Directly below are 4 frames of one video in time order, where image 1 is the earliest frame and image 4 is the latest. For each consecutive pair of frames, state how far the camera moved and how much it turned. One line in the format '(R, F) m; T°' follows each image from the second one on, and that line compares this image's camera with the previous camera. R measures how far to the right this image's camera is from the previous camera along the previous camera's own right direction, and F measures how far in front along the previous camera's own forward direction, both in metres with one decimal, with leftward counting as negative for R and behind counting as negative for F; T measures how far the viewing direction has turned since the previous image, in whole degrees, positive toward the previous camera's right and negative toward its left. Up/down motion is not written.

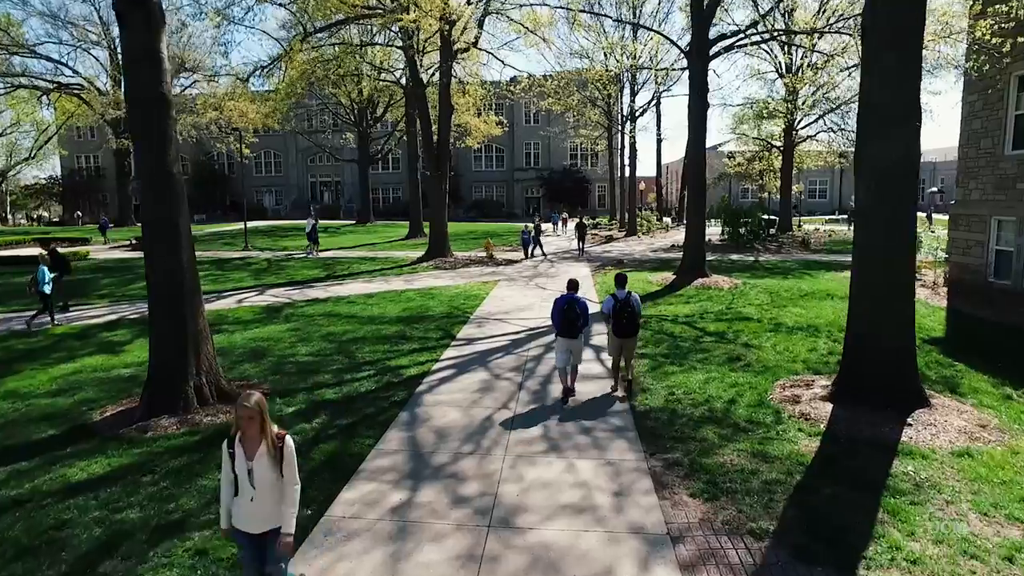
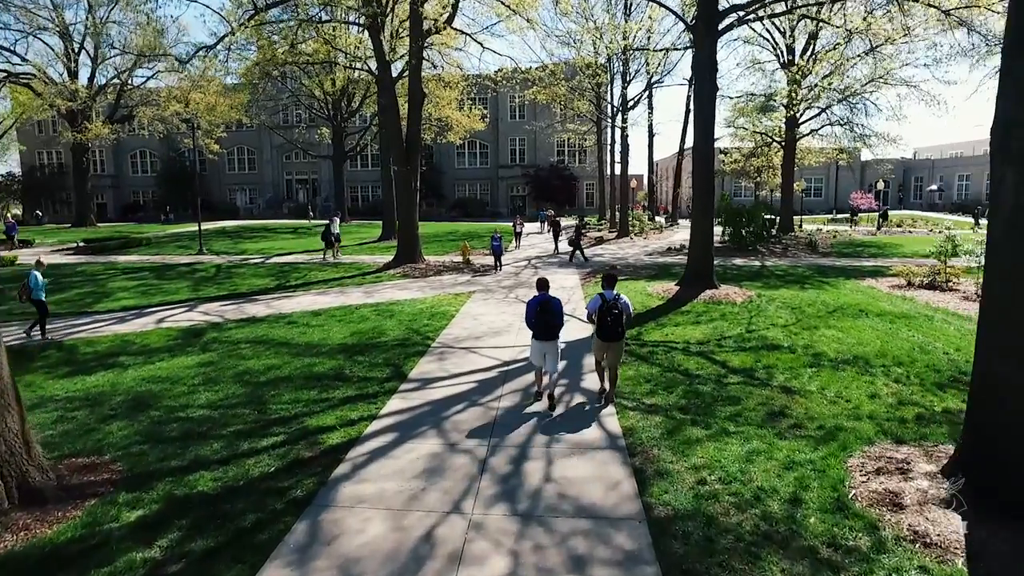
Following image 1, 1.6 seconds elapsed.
(+0.2, +2.4) m; +1°
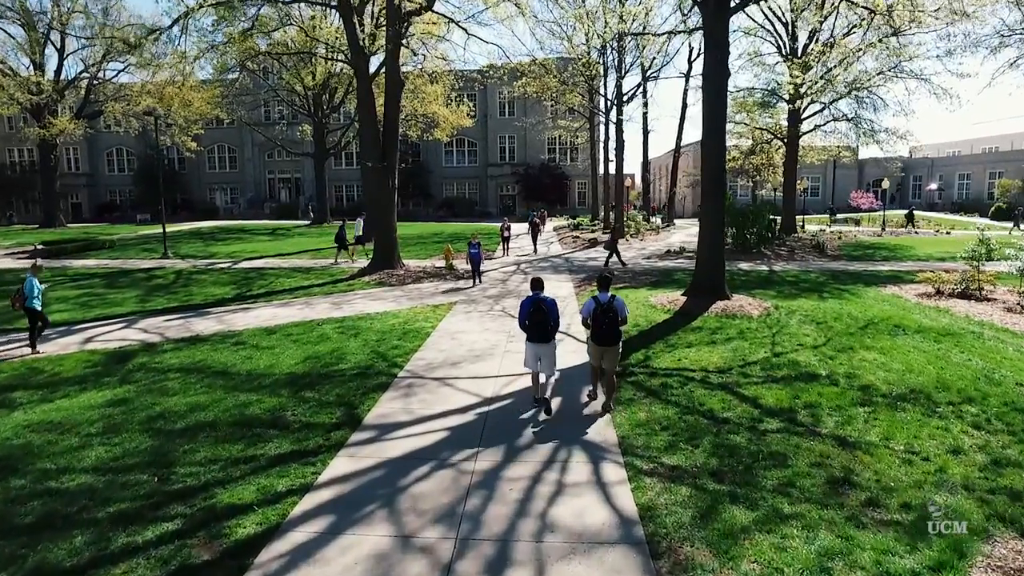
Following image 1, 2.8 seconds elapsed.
(+0.1, +1.7) m; +1°
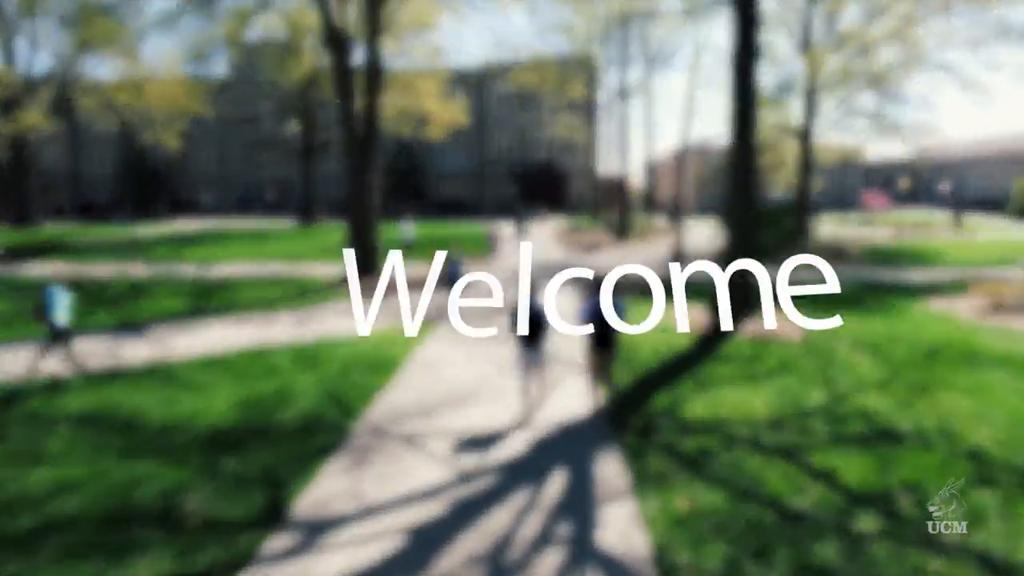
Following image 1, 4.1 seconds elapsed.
(+0.1, +1.9) m; 0°
